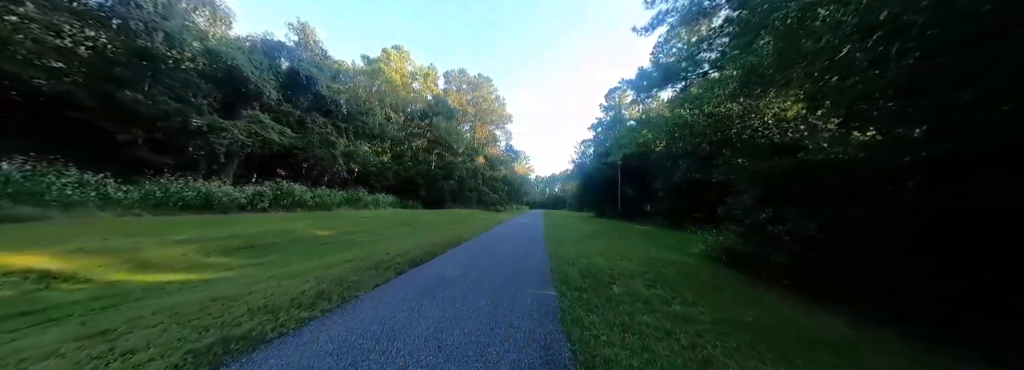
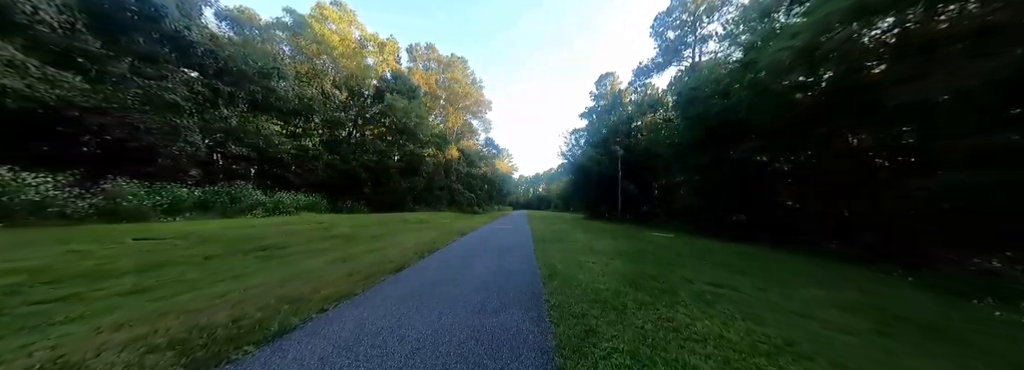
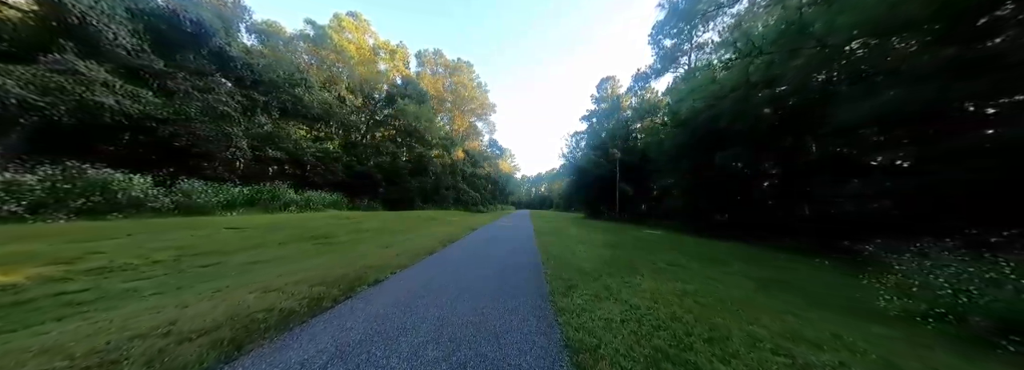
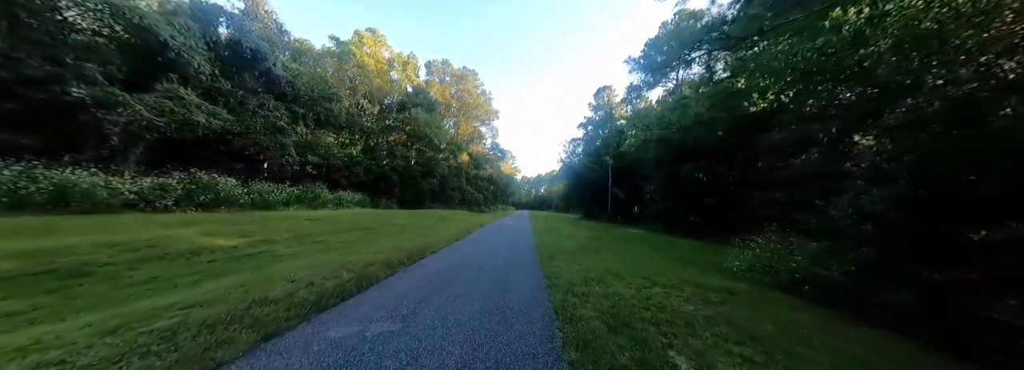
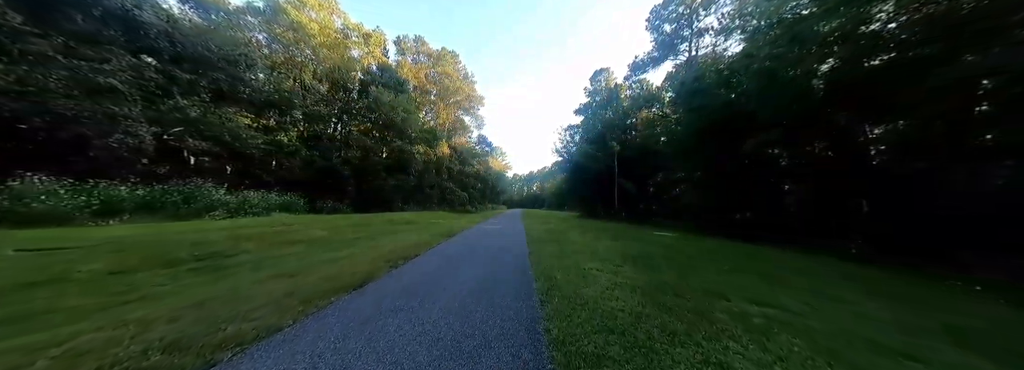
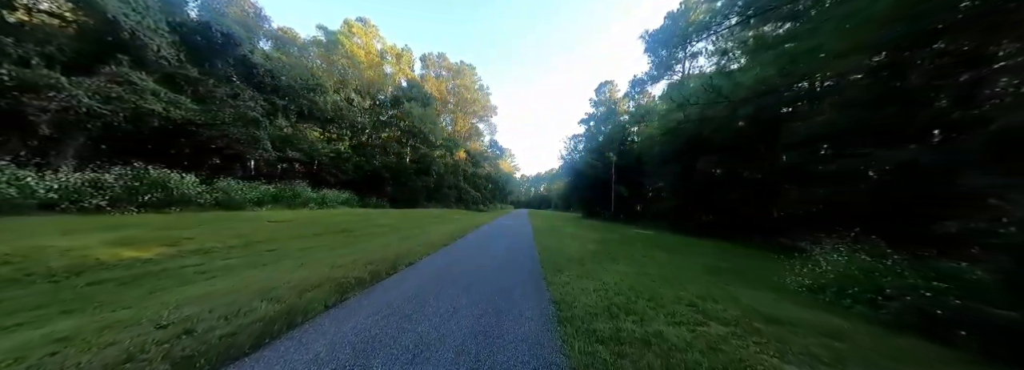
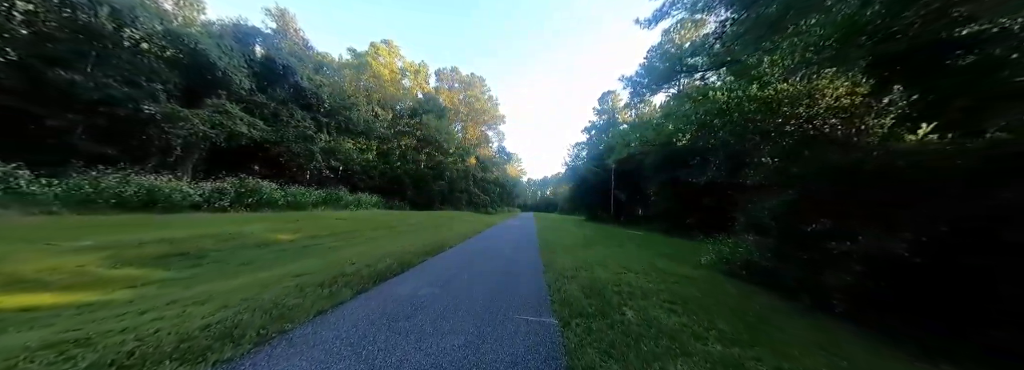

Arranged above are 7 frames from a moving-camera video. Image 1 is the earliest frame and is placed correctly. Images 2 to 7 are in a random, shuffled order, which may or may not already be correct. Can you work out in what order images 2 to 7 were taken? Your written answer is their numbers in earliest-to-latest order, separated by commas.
7, 4, 6, 3, 2, 5
